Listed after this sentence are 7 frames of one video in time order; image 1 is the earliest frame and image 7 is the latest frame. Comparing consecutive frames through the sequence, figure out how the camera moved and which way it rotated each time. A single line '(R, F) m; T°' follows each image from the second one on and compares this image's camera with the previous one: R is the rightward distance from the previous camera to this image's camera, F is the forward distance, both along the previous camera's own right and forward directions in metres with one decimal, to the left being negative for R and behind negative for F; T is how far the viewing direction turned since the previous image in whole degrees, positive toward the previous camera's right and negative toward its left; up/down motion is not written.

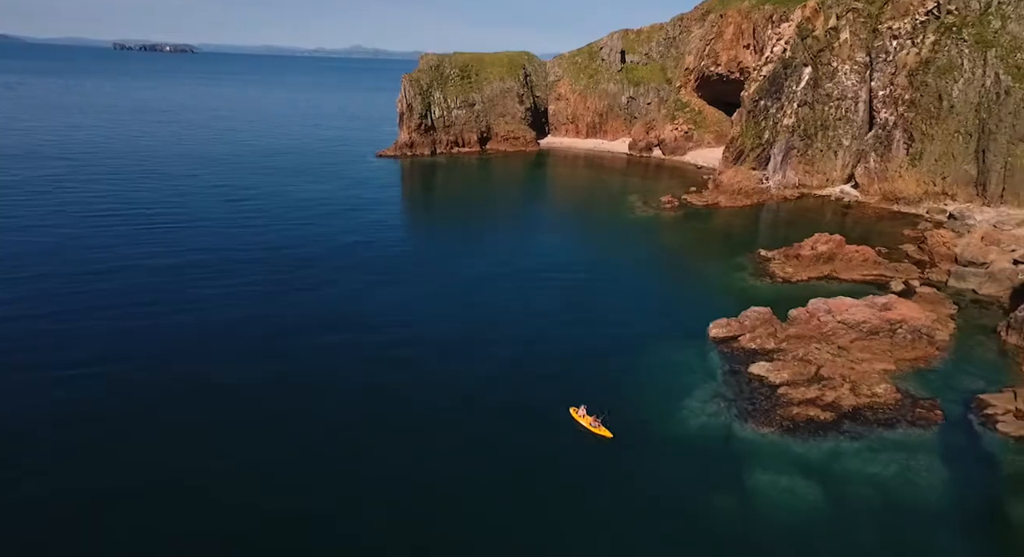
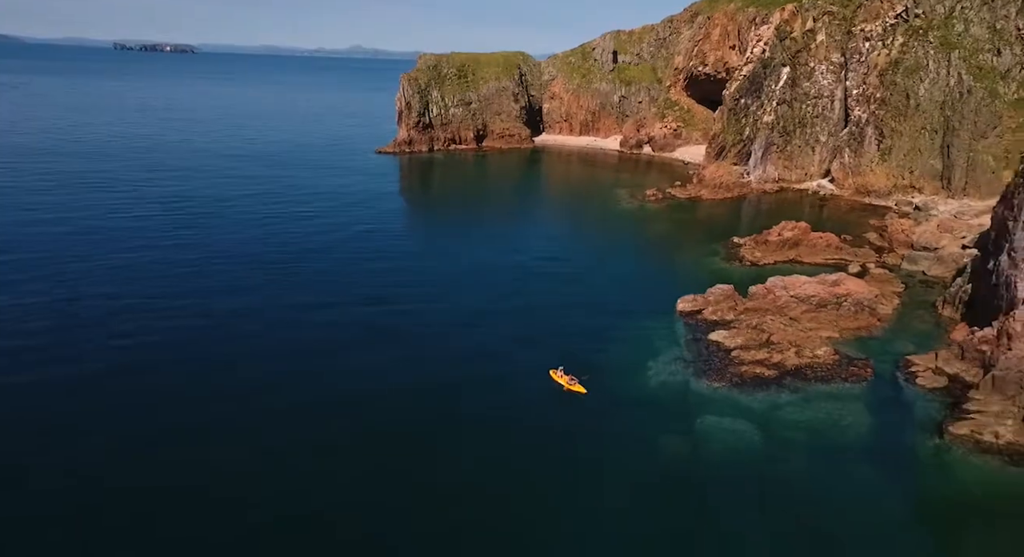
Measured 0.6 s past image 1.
(+0.9, -5.2) m; 0°
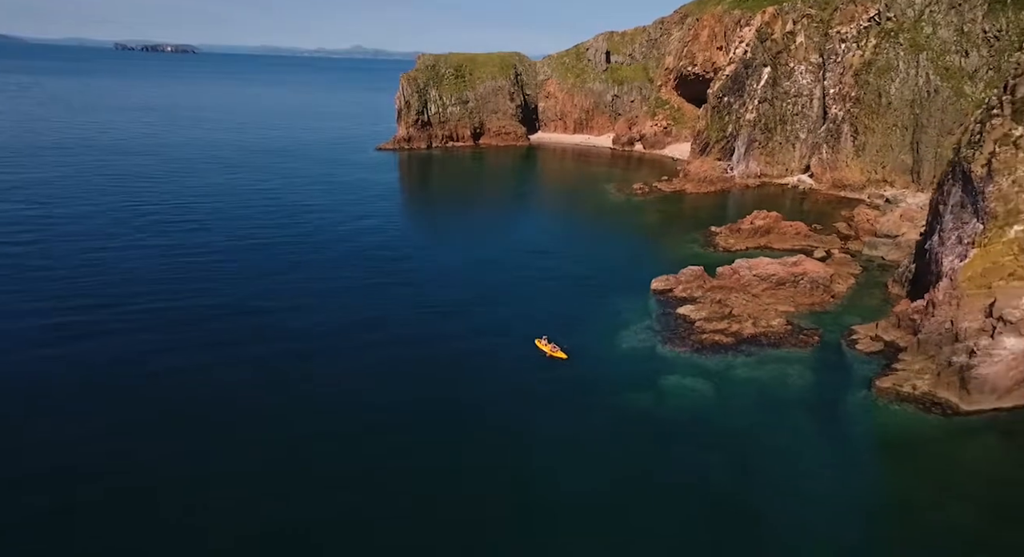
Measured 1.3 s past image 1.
(+0.9, -5.0) m; 0°
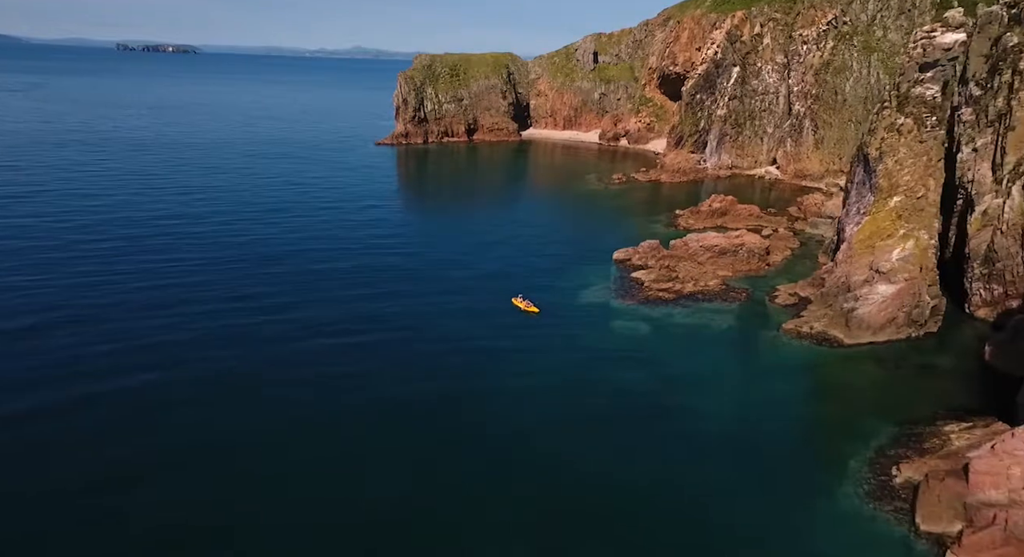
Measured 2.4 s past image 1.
(+1.8, -8.8) m; 0°
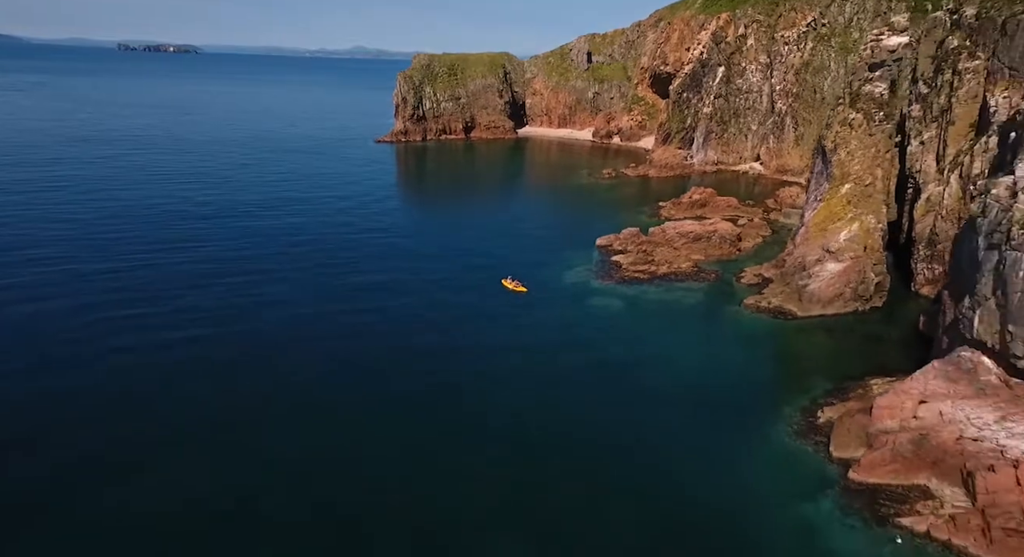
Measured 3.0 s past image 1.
(+1.0, -5.0) m; 0°
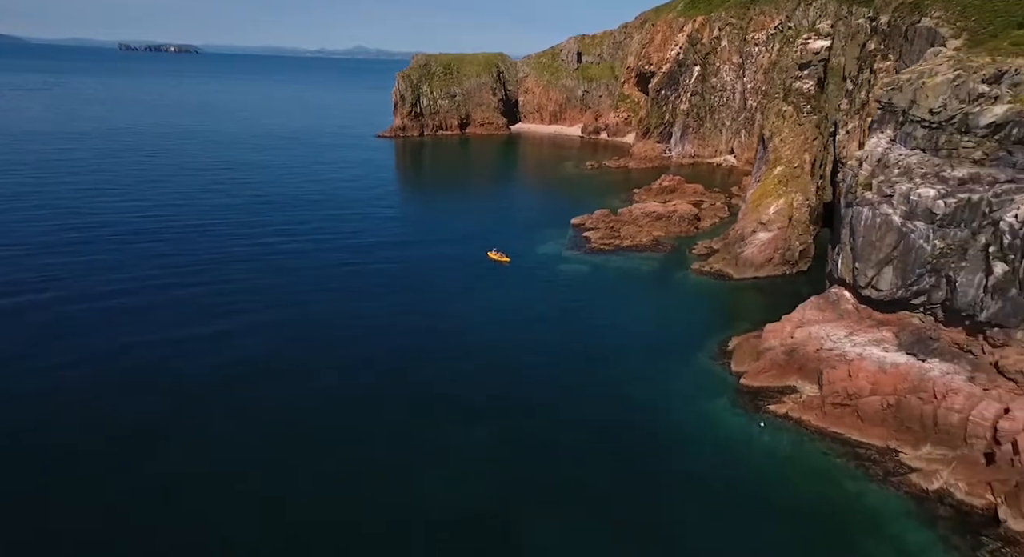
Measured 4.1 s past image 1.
(+1.7, -8.9) m; 0°
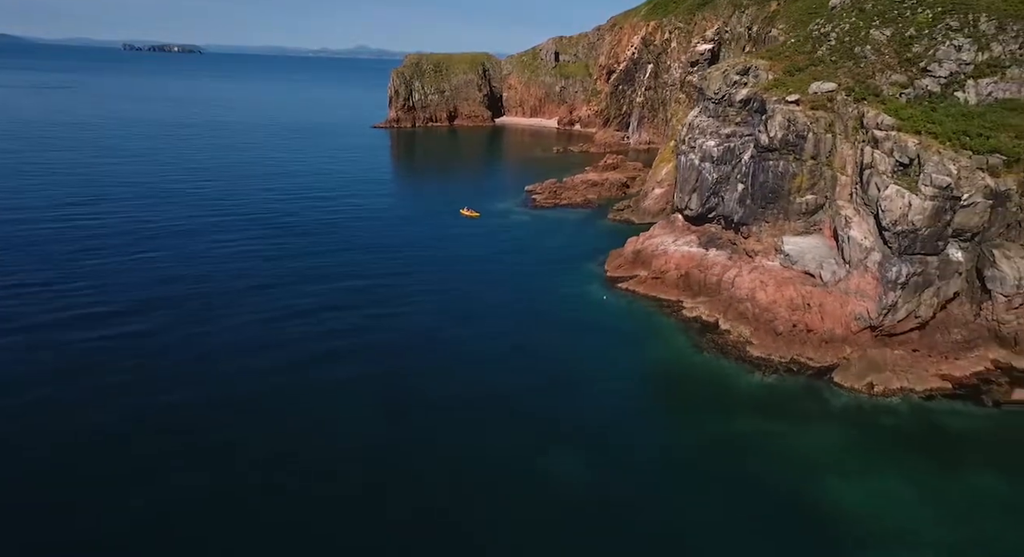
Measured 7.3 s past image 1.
(+4.8, -18.9) m; 0°
